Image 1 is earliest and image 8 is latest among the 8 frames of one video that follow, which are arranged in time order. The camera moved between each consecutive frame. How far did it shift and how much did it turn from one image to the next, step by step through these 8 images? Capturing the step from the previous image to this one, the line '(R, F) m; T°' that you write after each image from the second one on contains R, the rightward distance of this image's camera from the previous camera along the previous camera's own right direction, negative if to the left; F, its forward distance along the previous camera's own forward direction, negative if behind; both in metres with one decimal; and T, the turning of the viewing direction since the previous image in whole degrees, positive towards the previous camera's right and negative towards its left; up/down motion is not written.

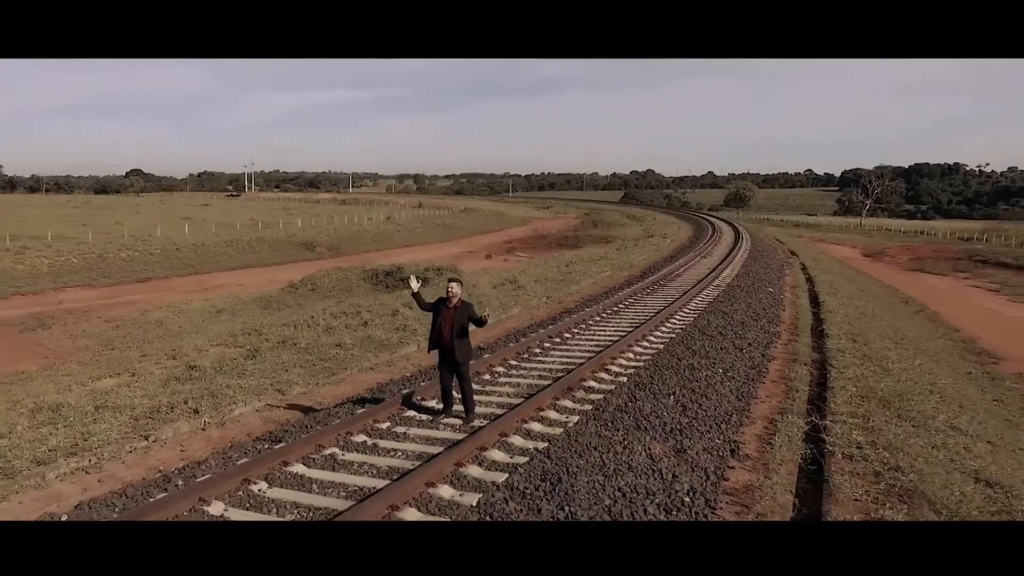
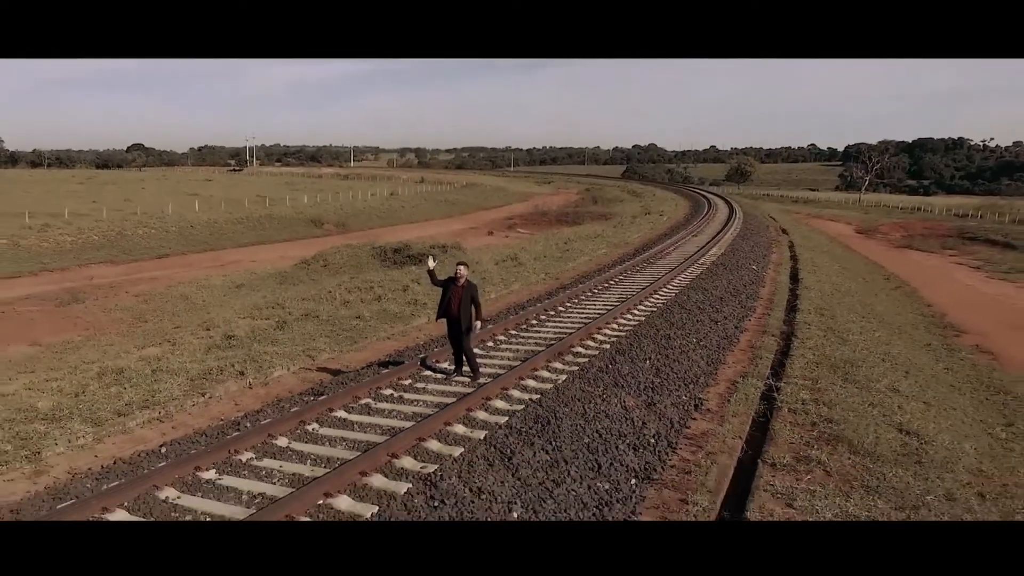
(0.0, -1.2) m; 0°
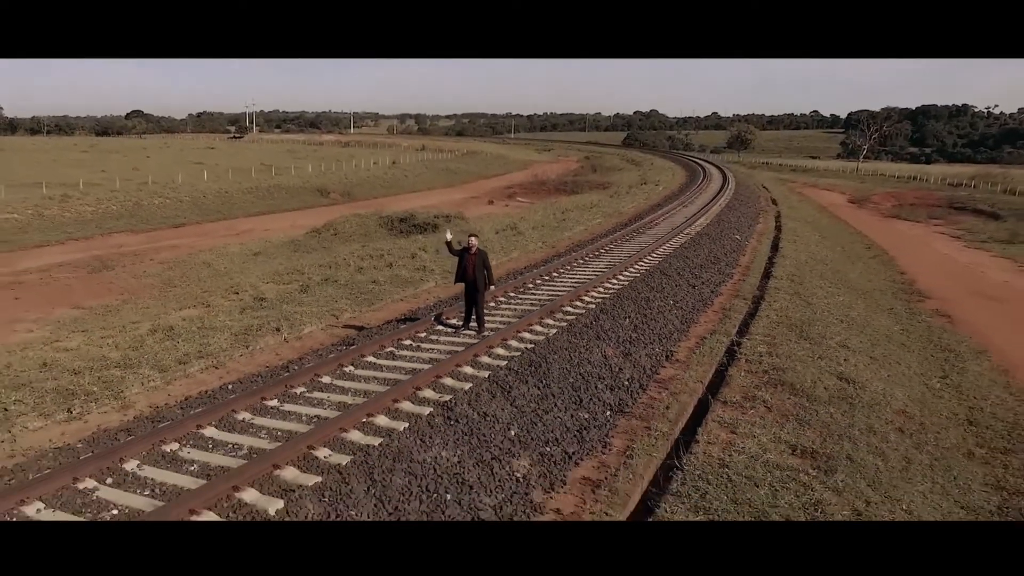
(0.0, -1.3) m; 0°
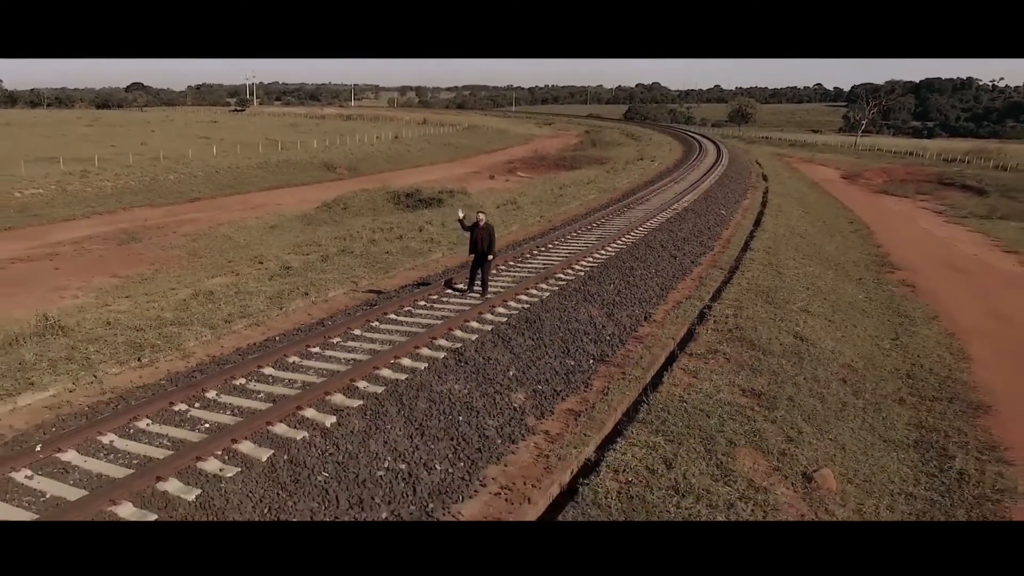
(0.0, -1.4) m; 0°
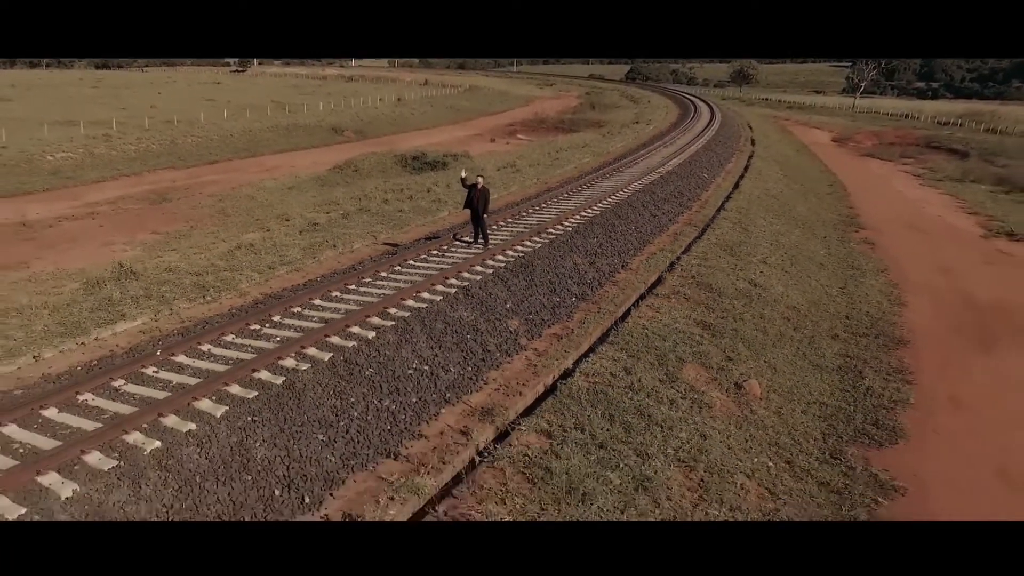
(0.0, -1.9) m; 0°
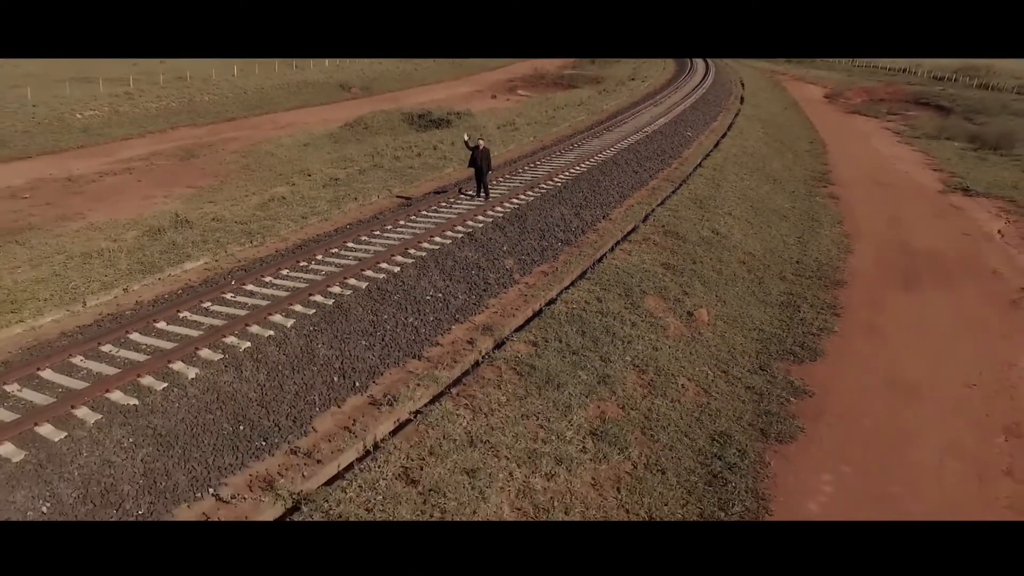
(+0.1, -2.1) m; 0°
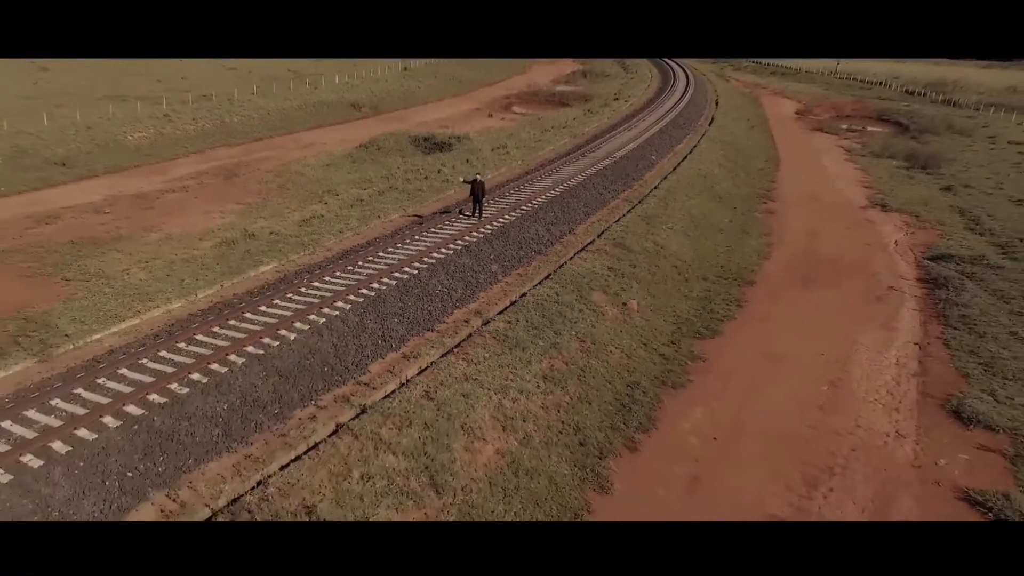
(+0.3, -4.3) m; 0°
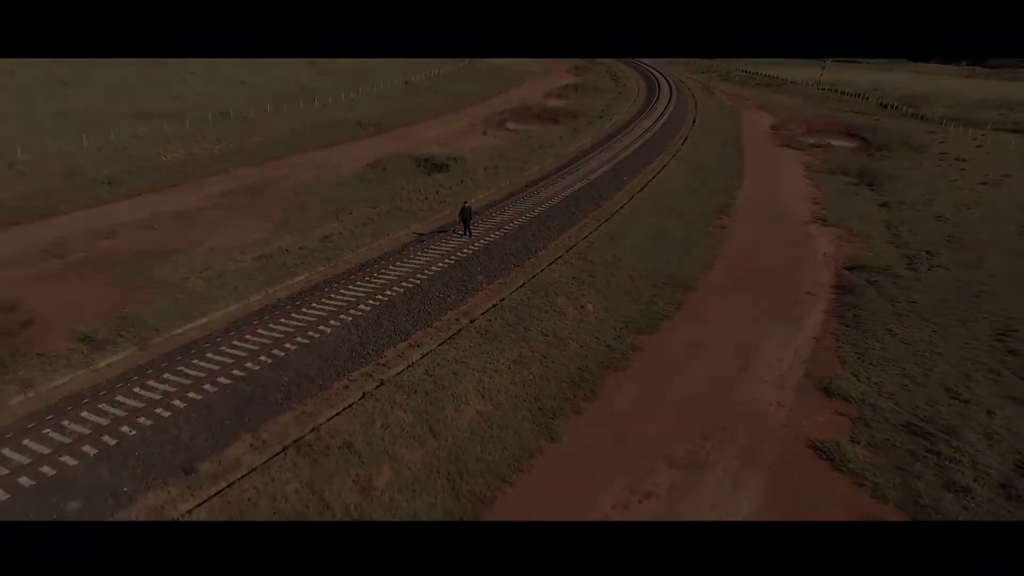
(+0.4, -4.1) m; 0°
